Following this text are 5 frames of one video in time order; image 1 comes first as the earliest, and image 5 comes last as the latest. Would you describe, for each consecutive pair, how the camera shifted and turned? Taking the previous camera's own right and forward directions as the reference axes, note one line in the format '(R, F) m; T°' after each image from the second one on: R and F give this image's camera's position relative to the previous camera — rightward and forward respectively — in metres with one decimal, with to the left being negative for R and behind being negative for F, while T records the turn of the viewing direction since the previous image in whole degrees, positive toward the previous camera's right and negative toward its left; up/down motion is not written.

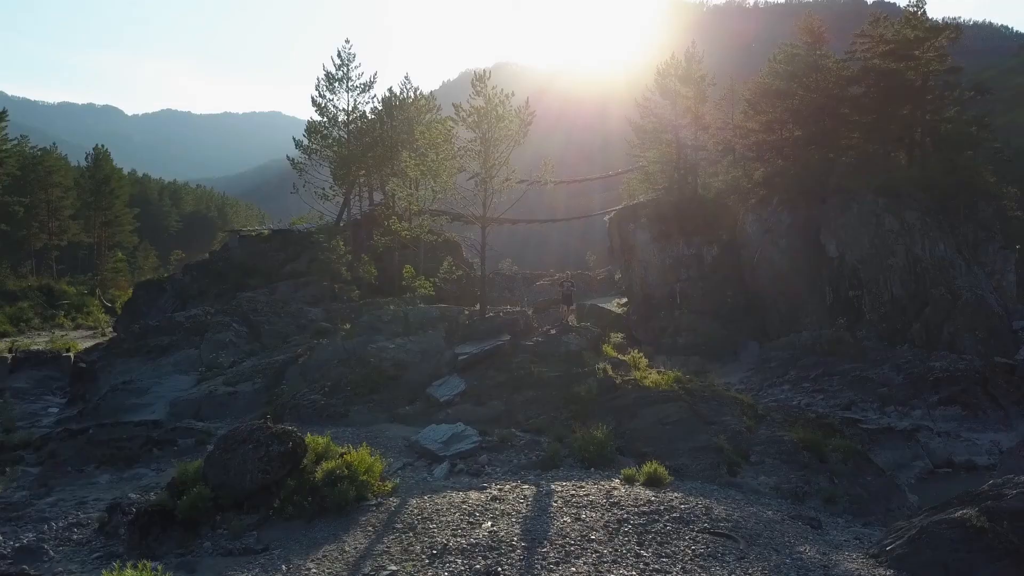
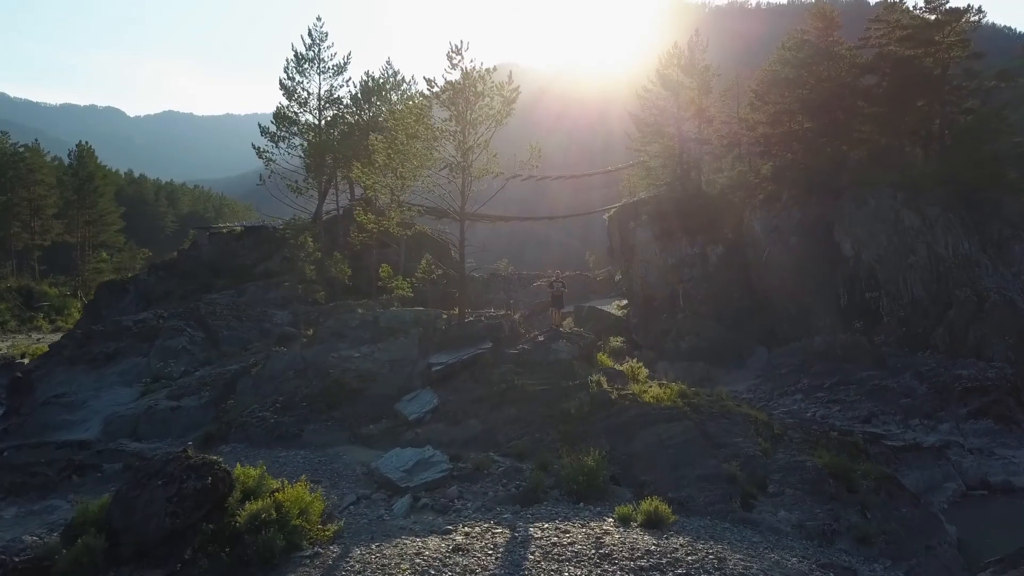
(+0.4, +2.2) m; 0°
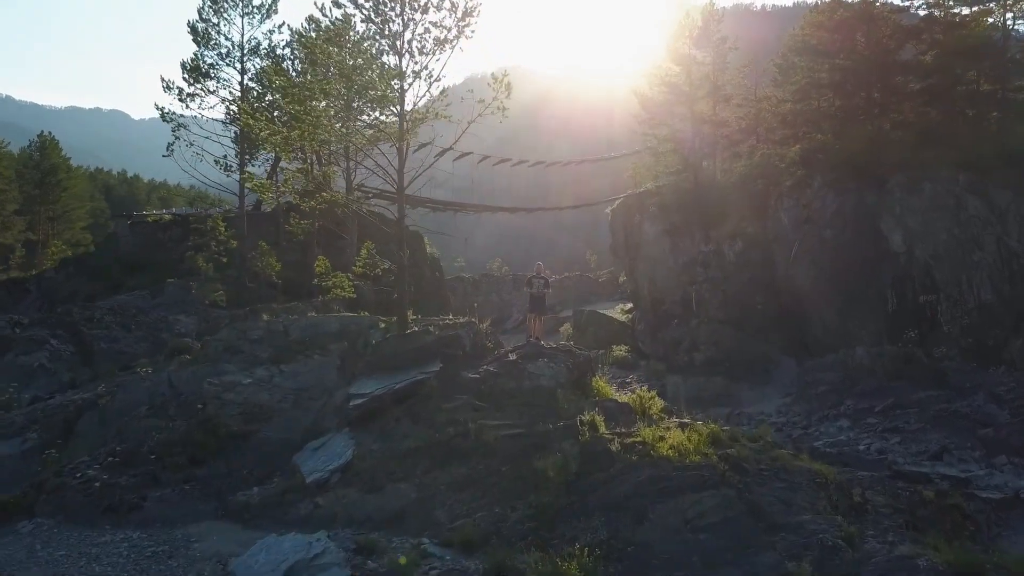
(+0.6, +4.9) m; 0°
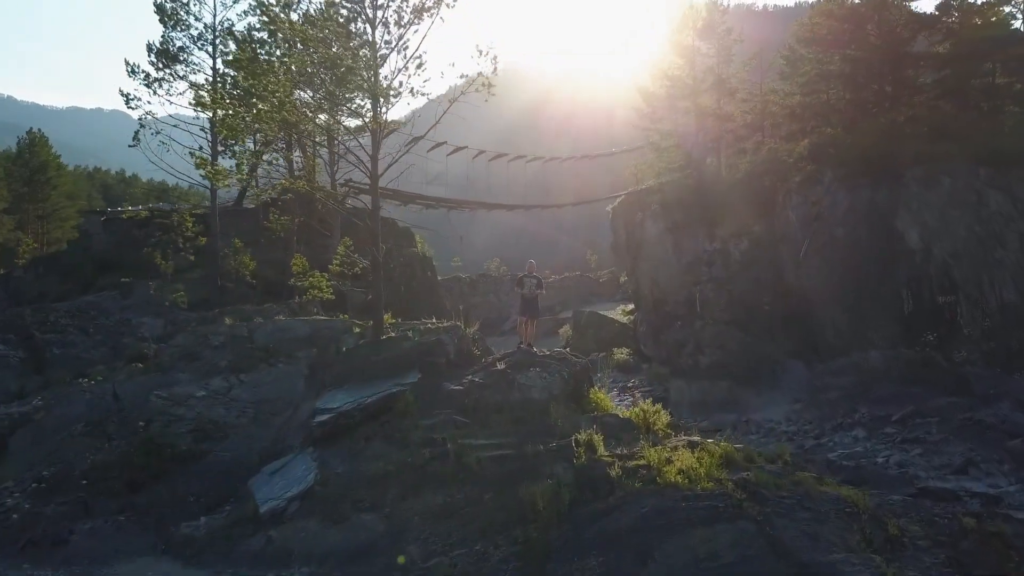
(+0.2, +1.3) m; 0°
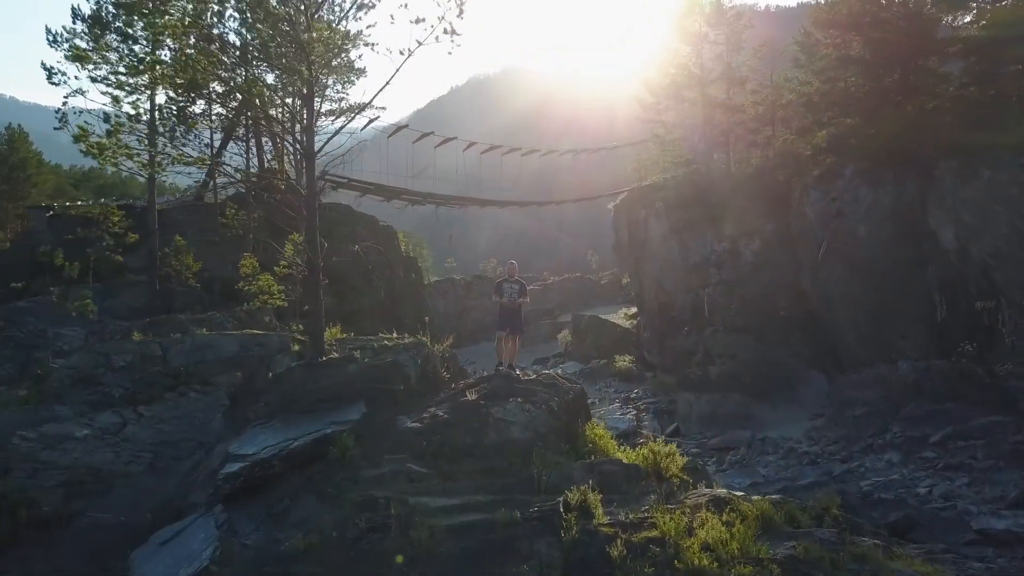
(+0.2, +2.3) m; 0°
